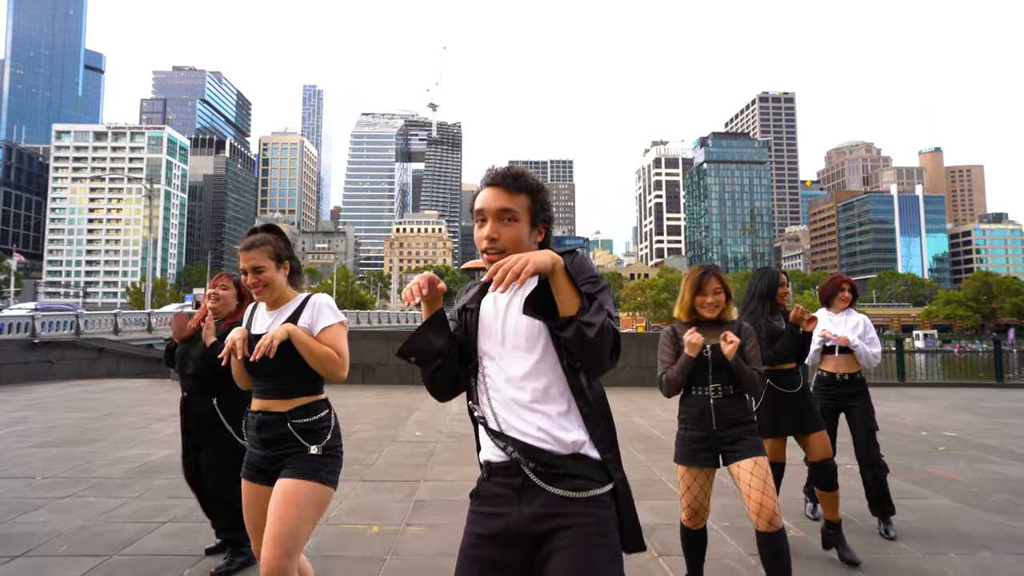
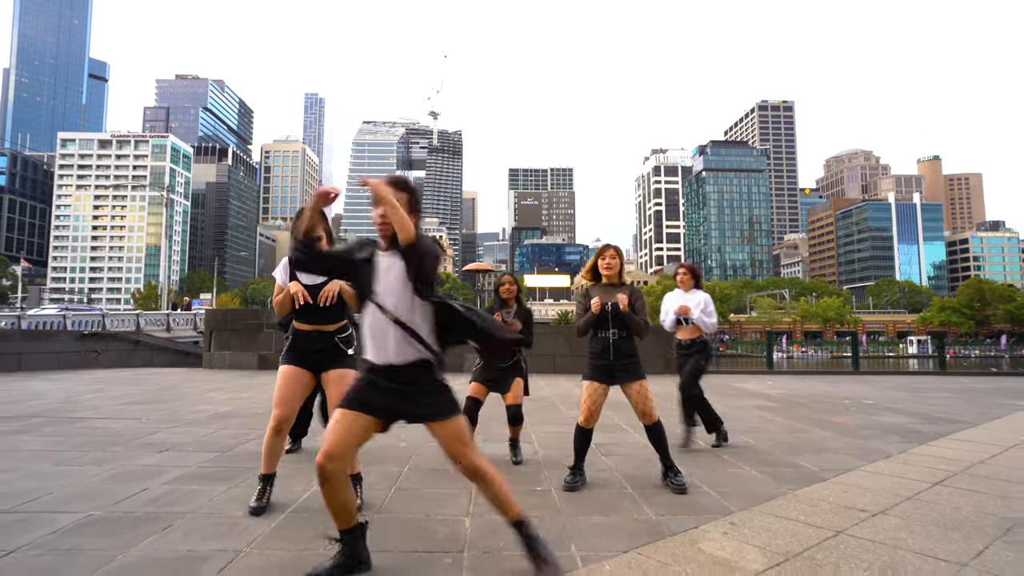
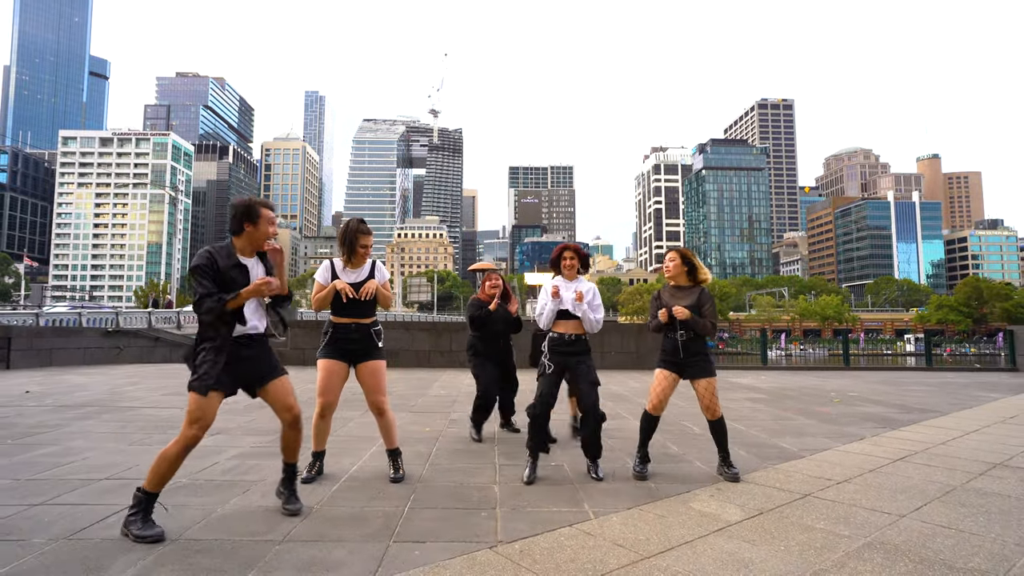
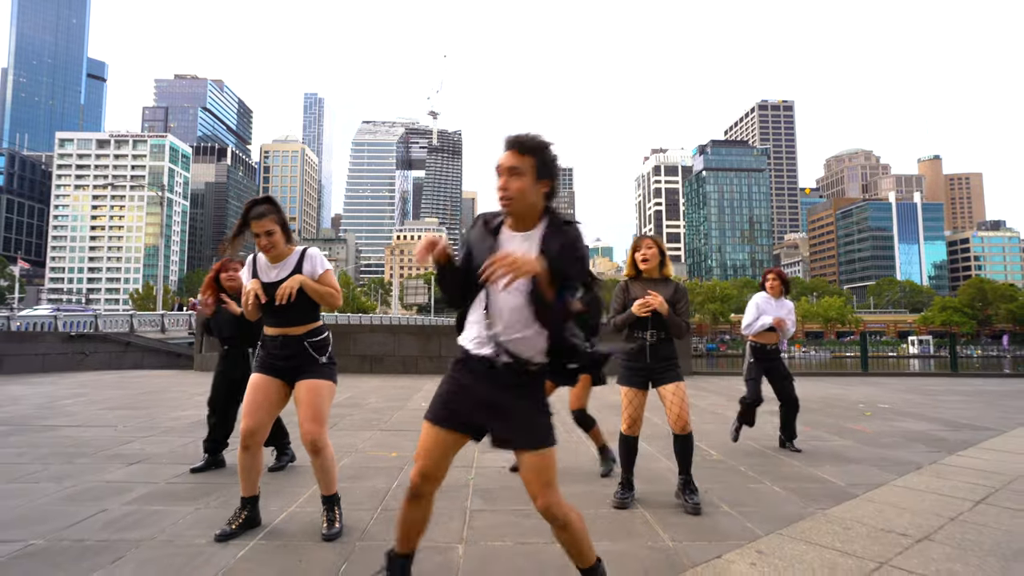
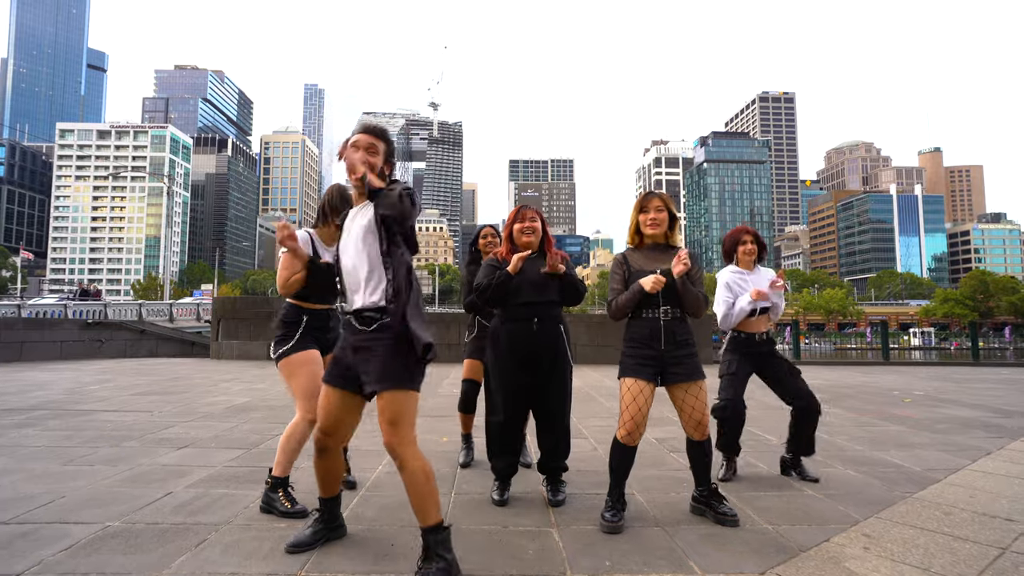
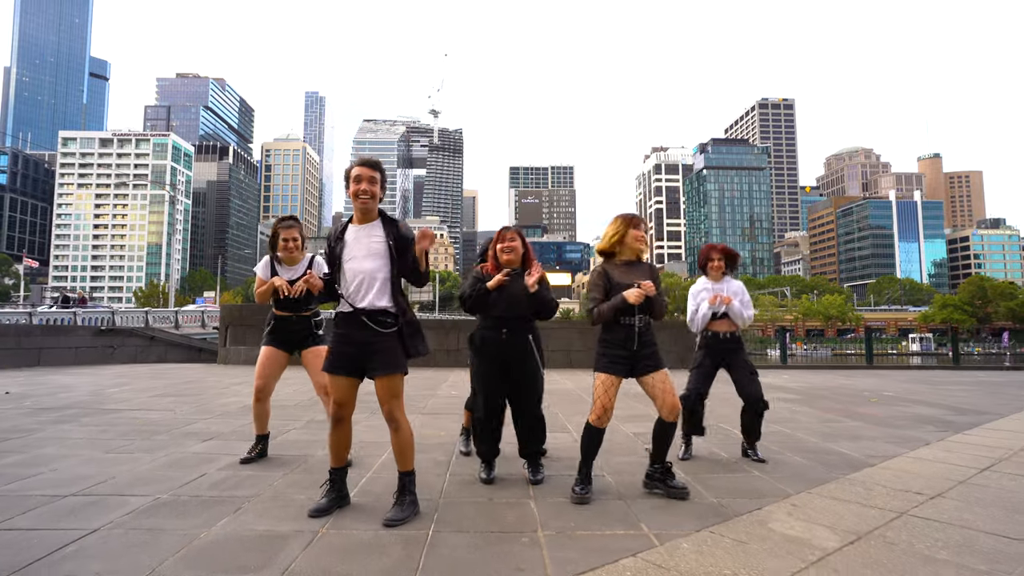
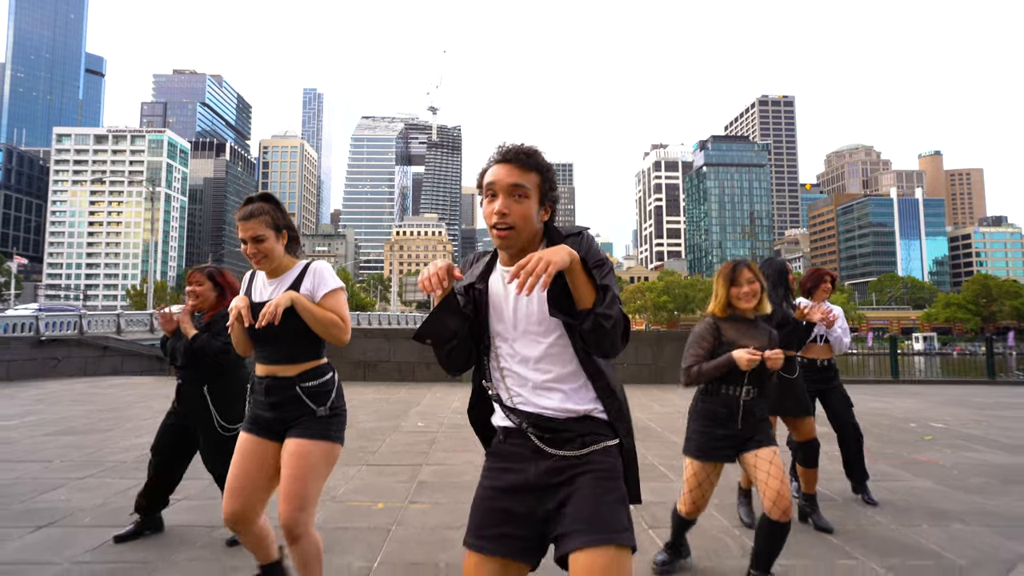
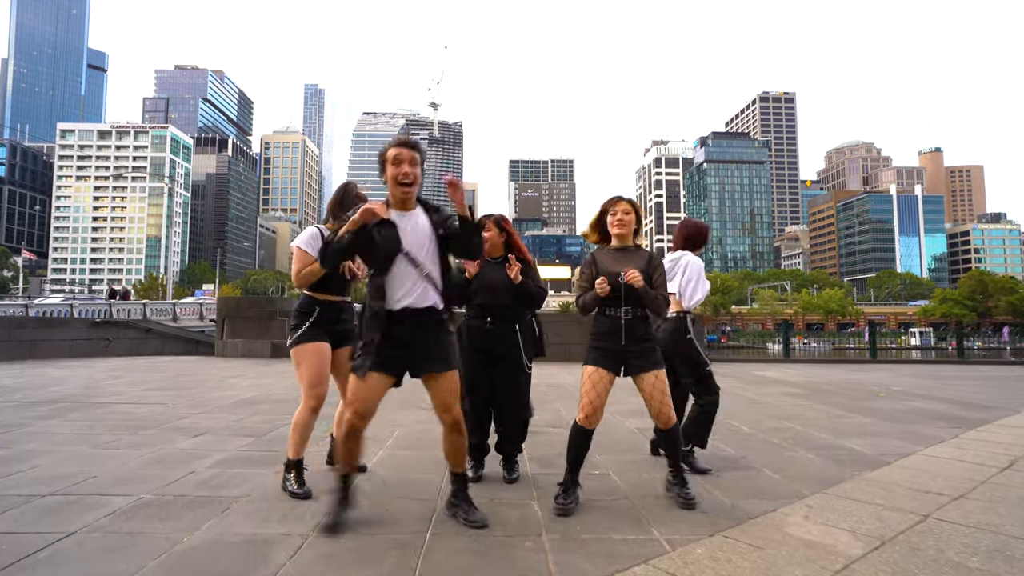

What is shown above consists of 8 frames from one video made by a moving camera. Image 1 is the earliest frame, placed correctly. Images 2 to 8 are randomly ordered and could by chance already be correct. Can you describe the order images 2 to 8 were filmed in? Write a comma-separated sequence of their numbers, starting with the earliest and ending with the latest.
7, 4, 2, 3, 8, 5, 6
